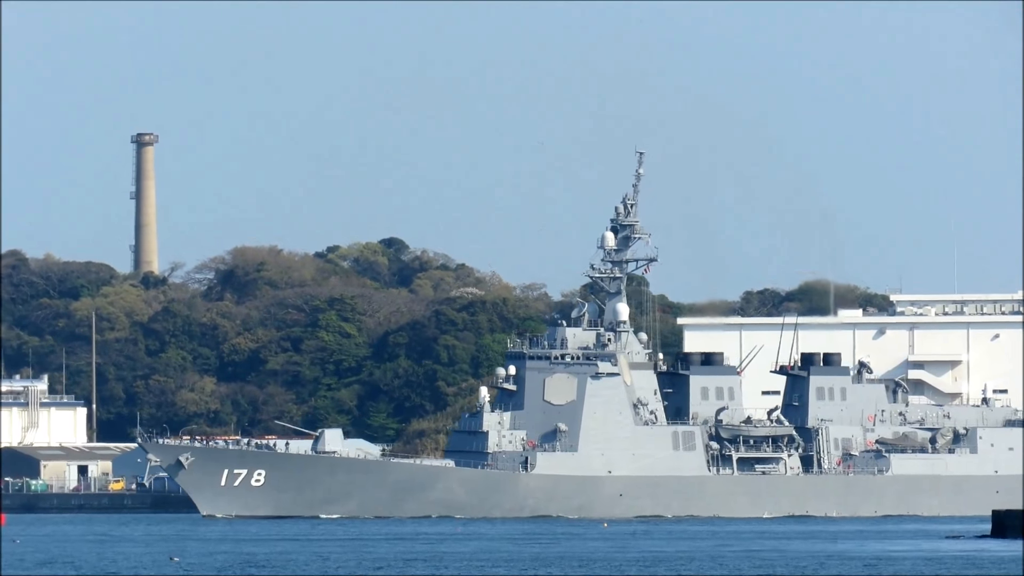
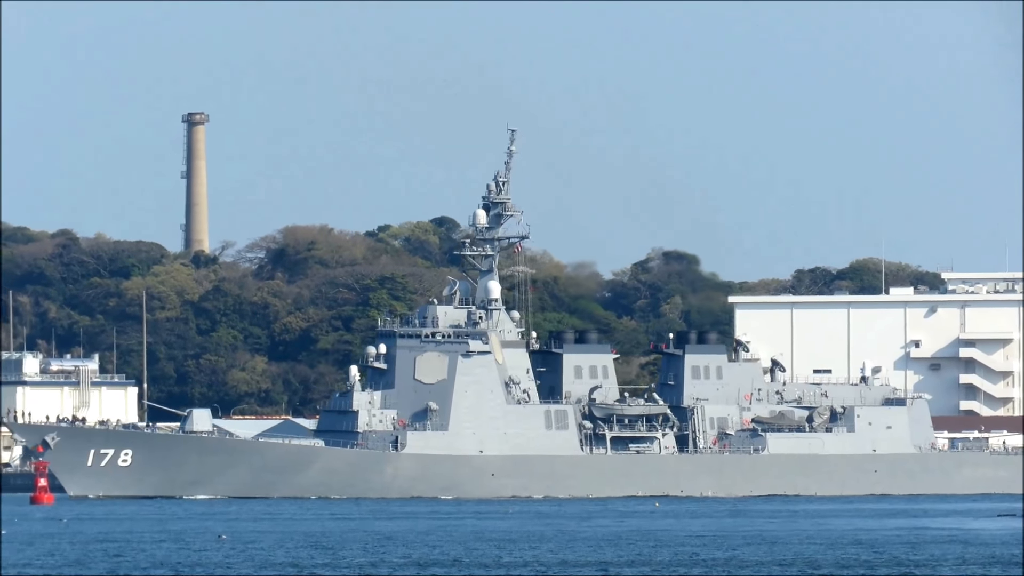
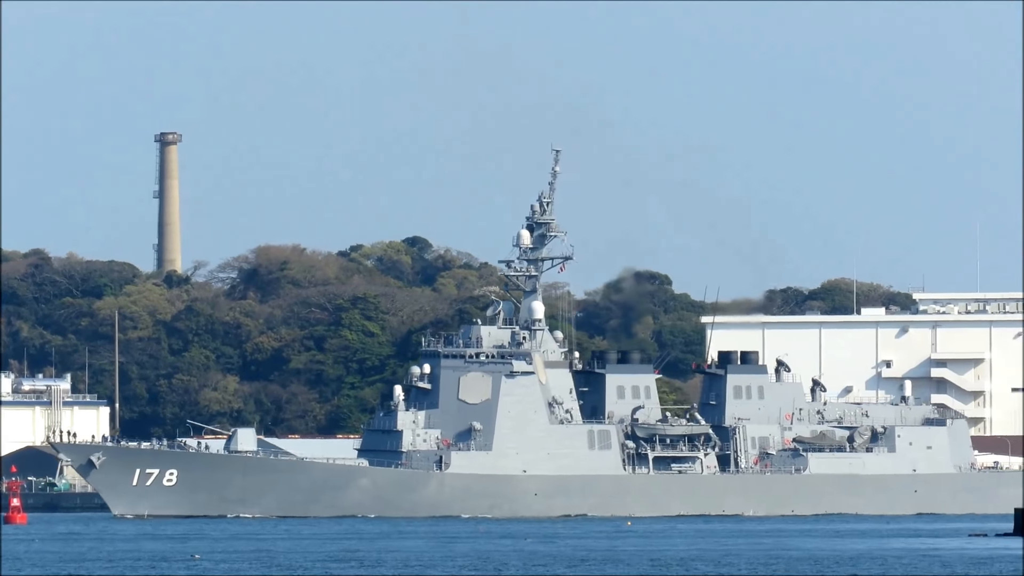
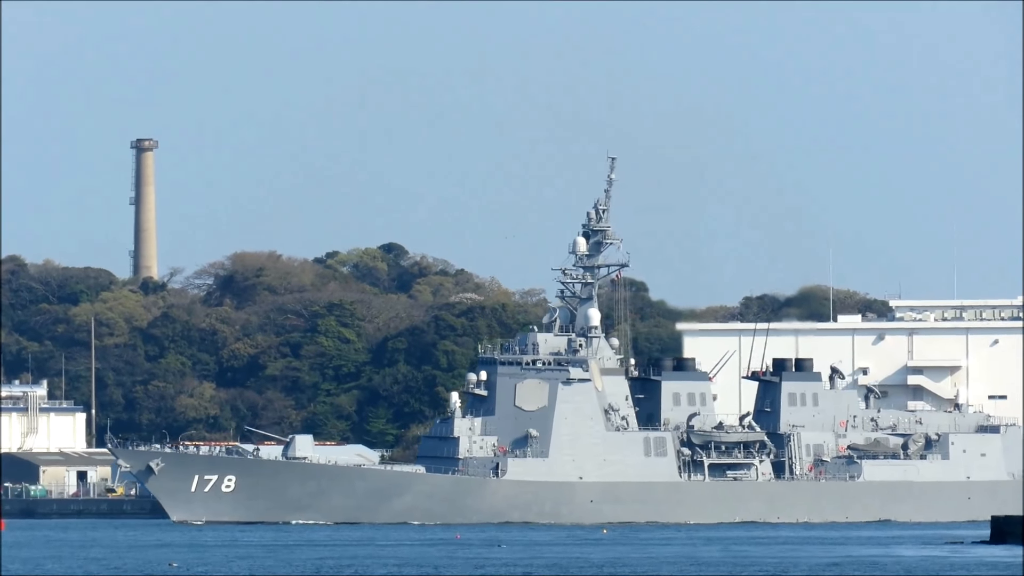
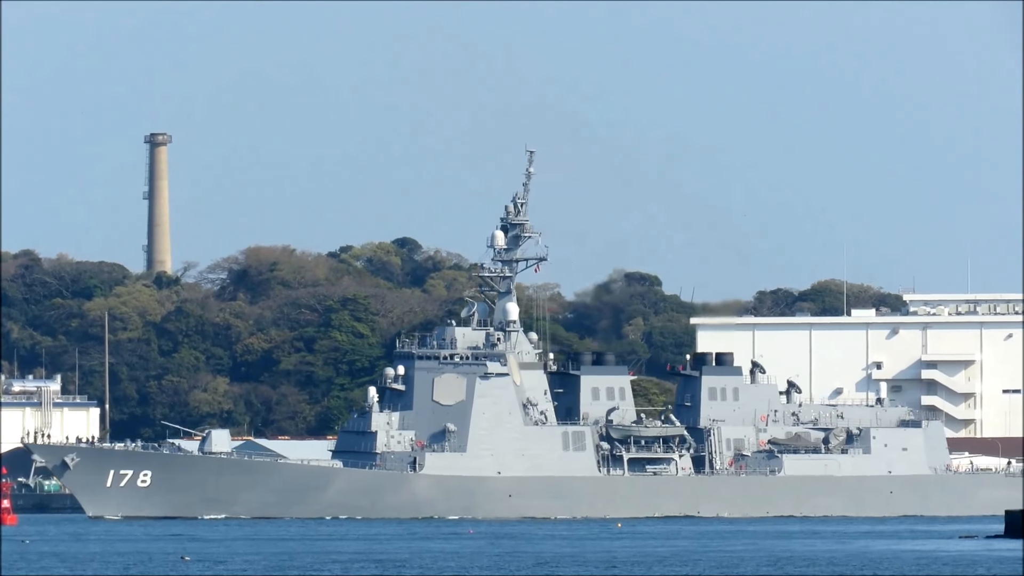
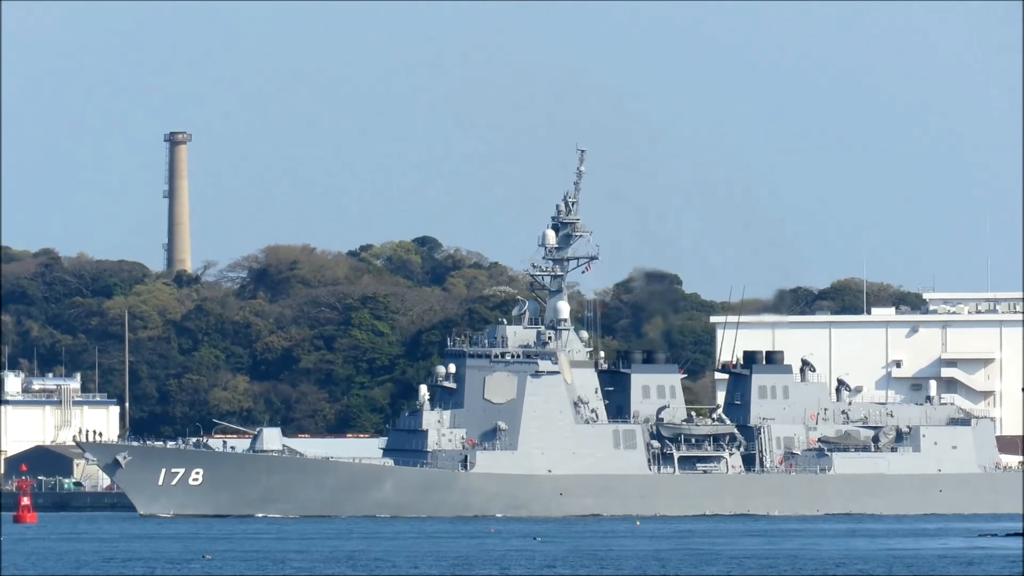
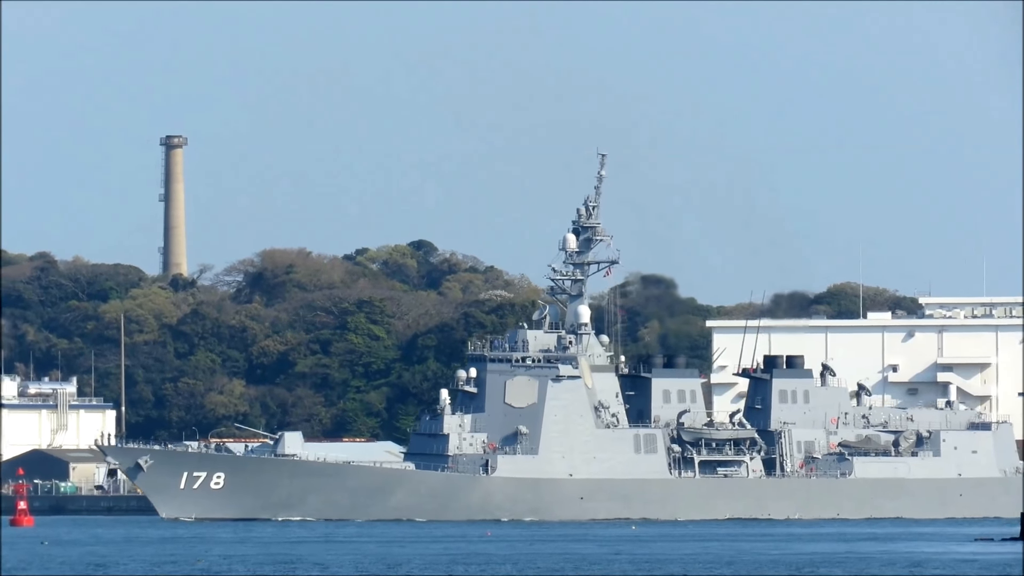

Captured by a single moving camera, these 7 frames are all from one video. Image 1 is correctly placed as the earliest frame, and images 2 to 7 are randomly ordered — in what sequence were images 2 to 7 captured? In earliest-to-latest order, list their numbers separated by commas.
4, 7, 6, 3, 5, 2
